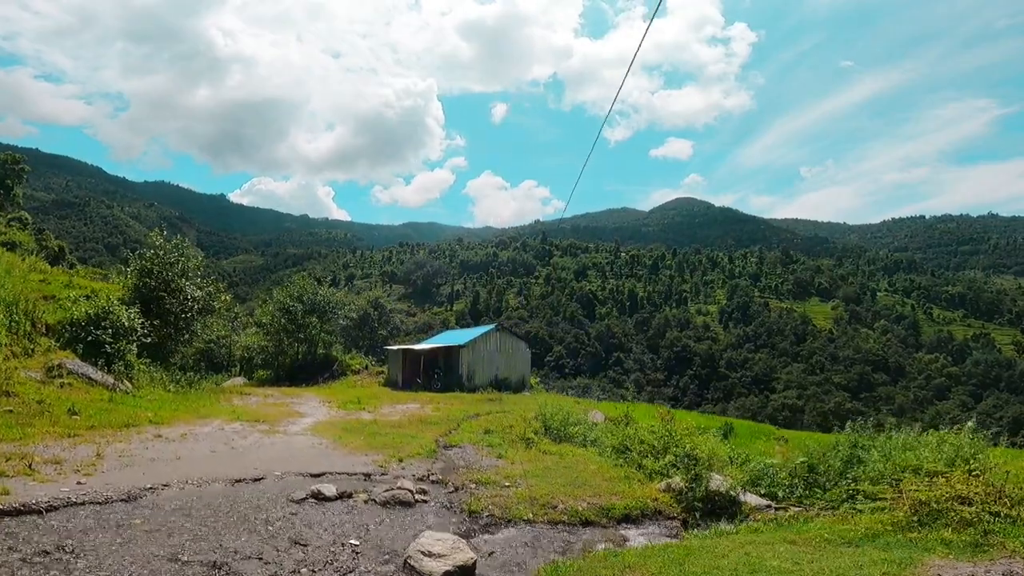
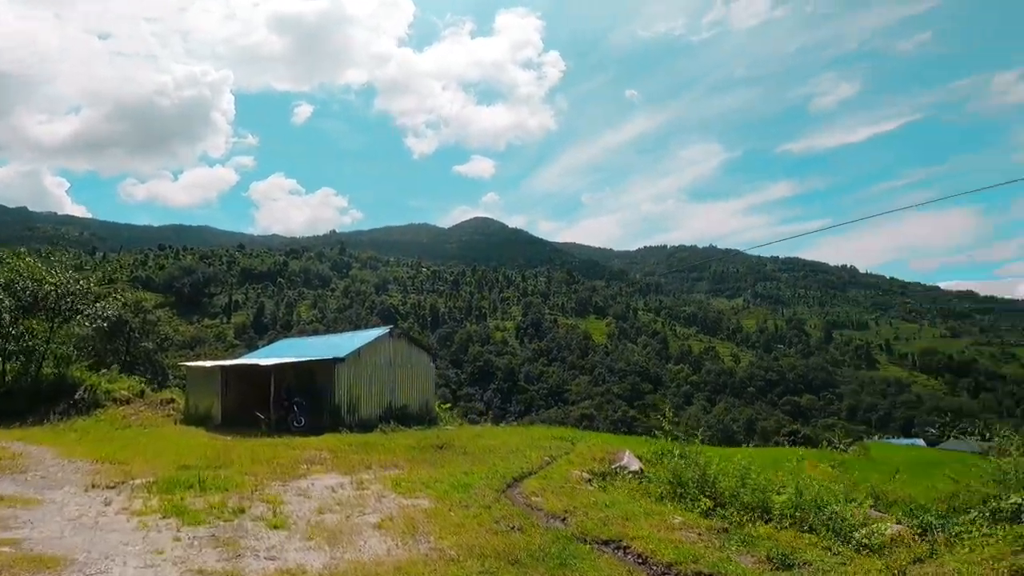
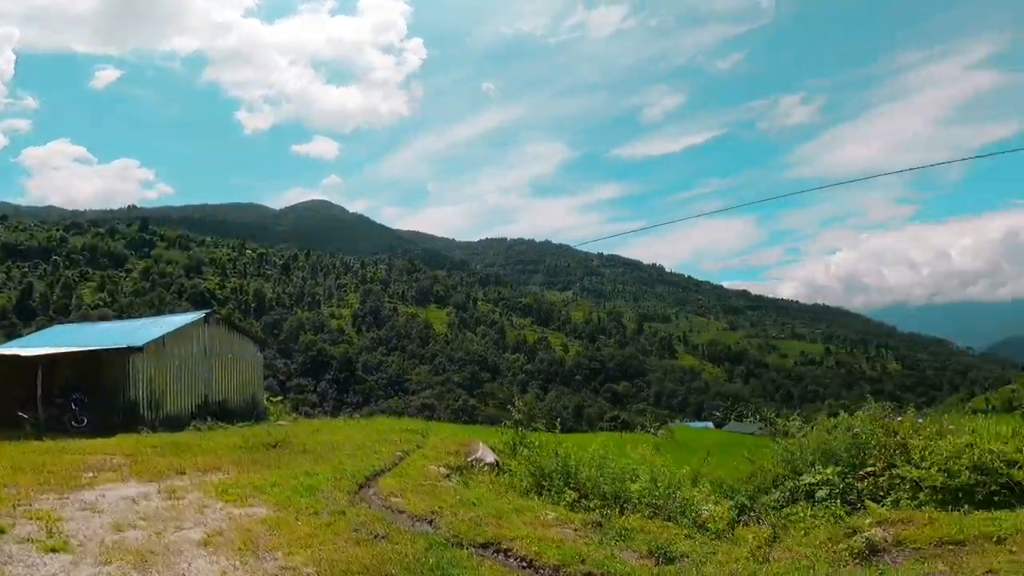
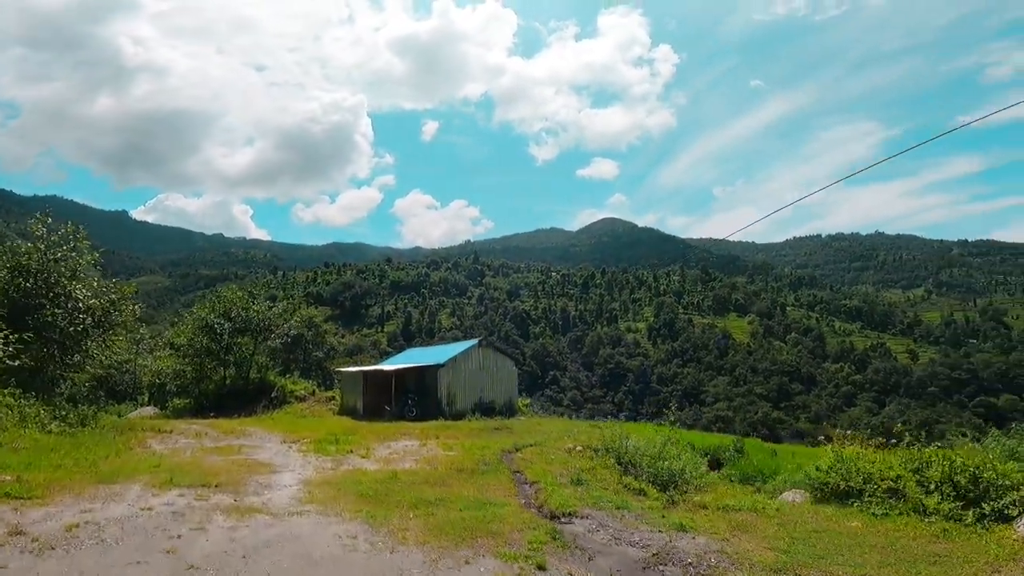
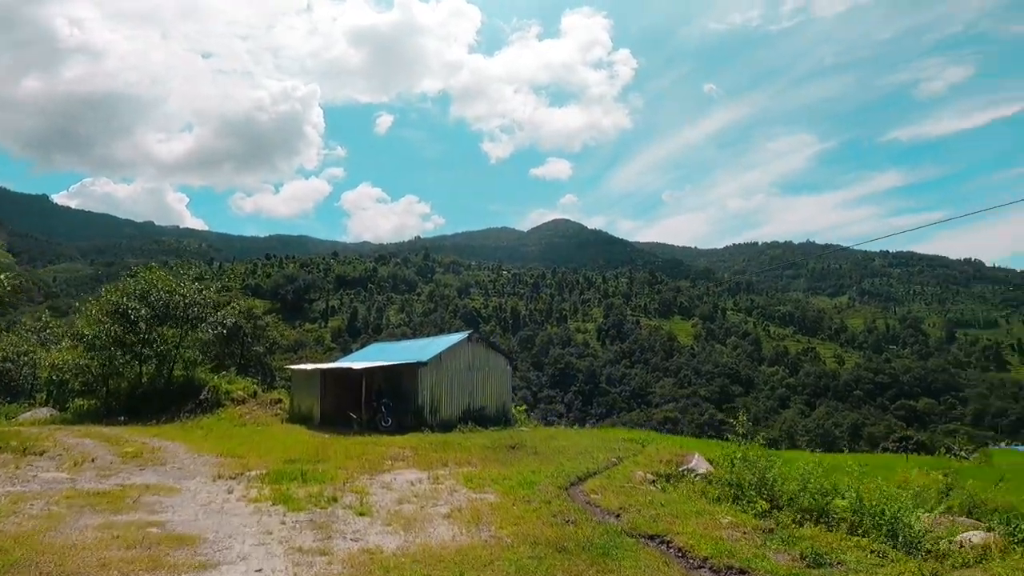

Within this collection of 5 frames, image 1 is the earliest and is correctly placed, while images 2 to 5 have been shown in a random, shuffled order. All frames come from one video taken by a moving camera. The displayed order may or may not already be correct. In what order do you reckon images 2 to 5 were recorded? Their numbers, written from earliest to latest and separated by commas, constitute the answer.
4, 5, 2, 3
